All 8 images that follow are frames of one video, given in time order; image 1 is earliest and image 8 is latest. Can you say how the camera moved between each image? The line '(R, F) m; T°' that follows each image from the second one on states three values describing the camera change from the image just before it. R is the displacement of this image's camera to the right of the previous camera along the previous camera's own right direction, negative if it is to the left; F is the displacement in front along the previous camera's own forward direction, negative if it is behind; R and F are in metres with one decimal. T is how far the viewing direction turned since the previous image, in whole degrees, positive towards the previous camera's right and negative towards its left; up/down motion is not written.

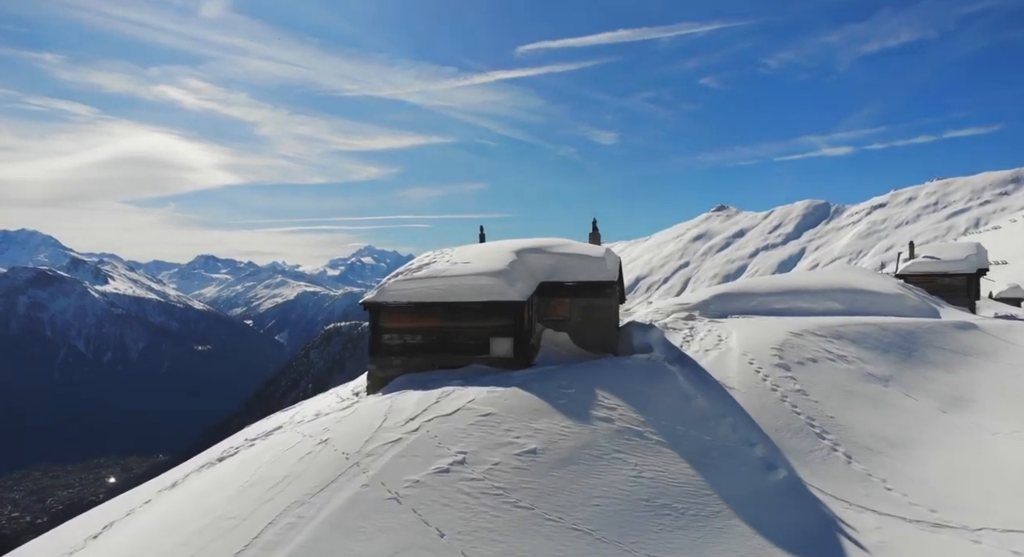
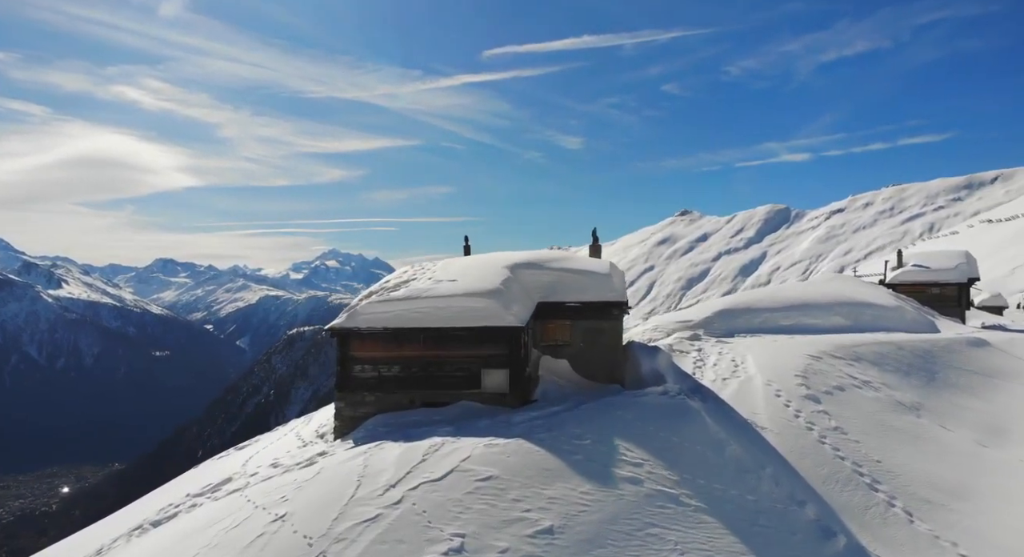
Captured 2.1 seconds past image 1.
(-0.7, +2.7) m; +3°
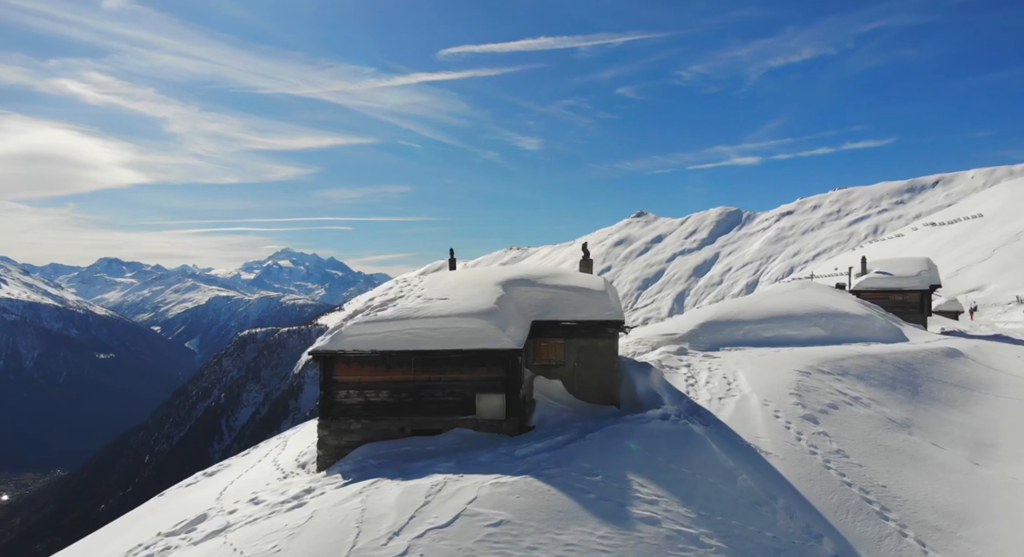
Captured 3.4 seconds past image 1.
(-0.9, +0.8) m; +4°
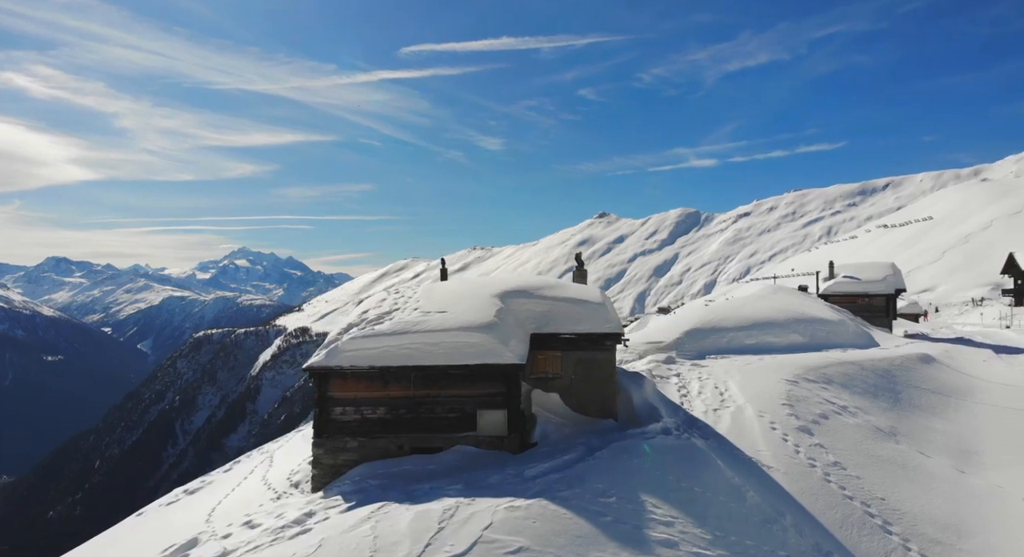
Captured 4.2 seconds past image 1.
(-0.9, +0.3) m; +3°
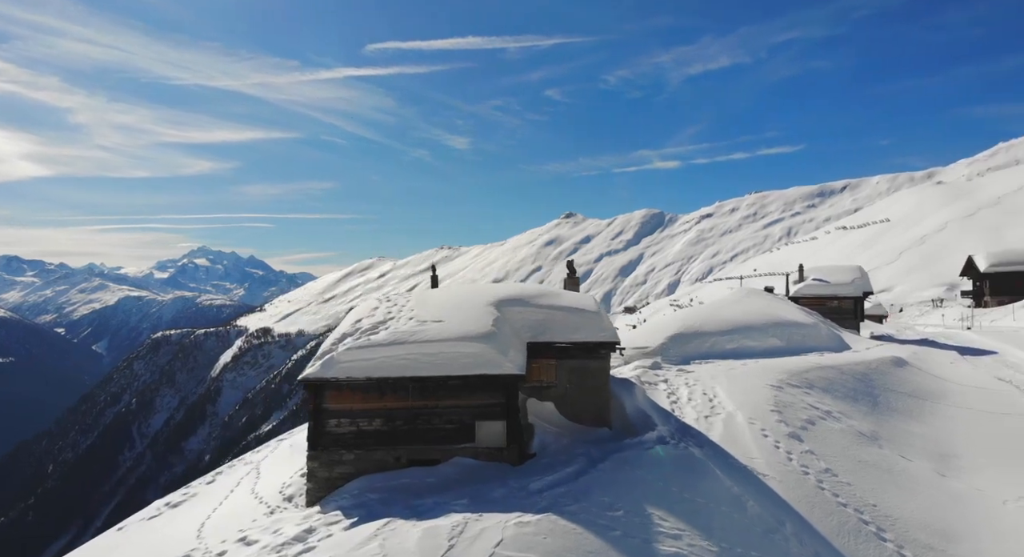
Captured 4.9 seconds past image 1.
(-0.7, +0.1) m; +3°
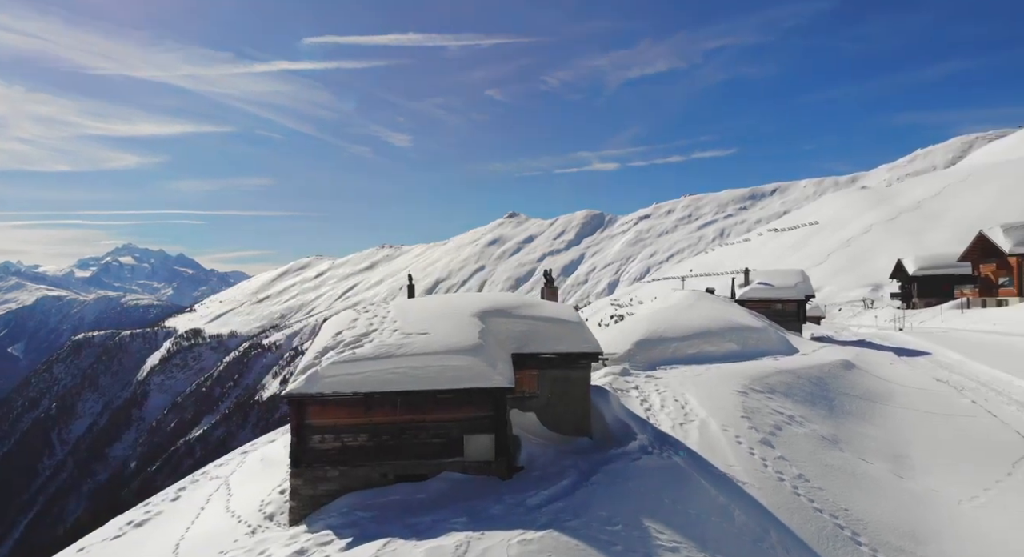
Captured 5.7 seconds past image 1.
(-1.0, +0.1) m; +5°
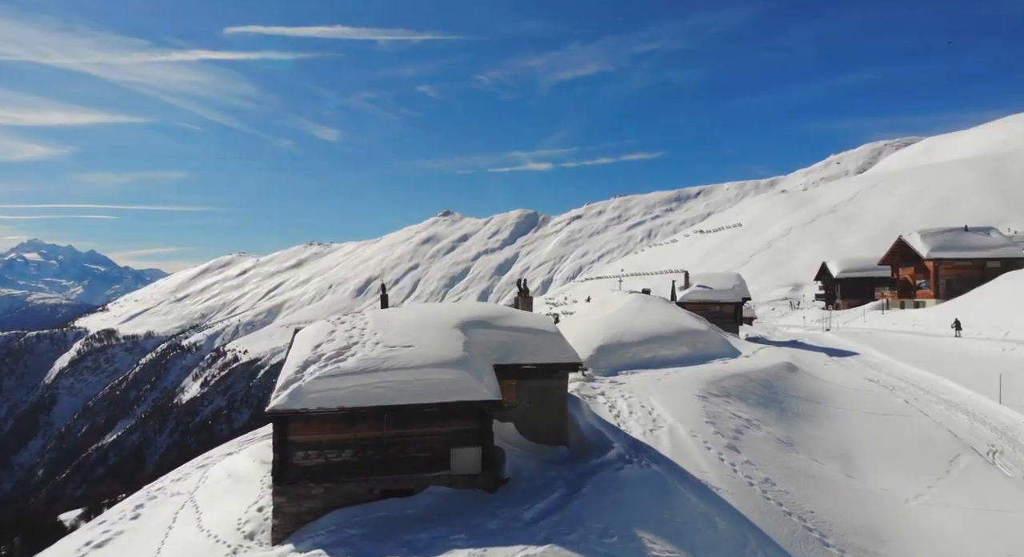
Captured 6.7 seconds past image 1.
(-1.2, 0.0) m; +6°
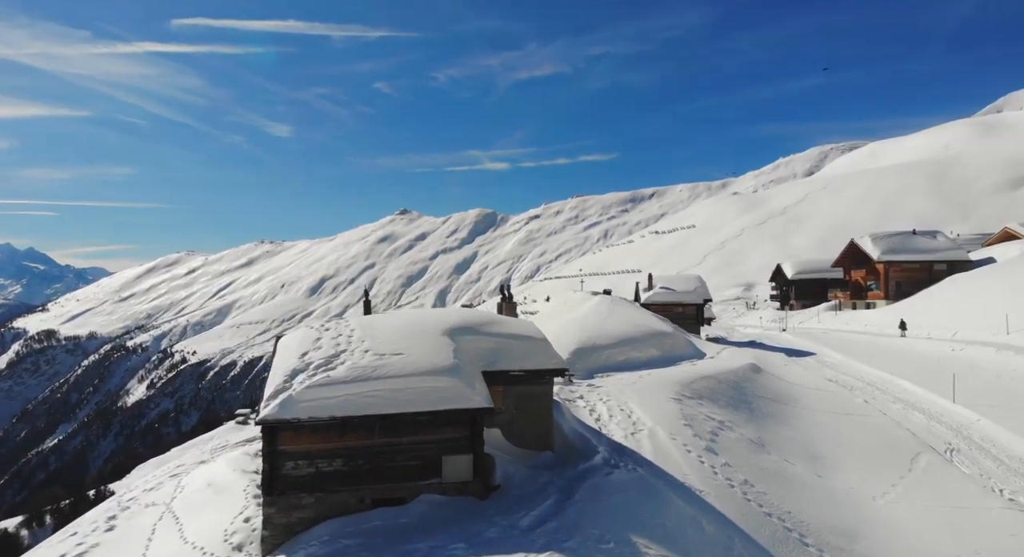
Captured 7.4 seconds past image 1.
(-0.8, -0.1) m; +4°
